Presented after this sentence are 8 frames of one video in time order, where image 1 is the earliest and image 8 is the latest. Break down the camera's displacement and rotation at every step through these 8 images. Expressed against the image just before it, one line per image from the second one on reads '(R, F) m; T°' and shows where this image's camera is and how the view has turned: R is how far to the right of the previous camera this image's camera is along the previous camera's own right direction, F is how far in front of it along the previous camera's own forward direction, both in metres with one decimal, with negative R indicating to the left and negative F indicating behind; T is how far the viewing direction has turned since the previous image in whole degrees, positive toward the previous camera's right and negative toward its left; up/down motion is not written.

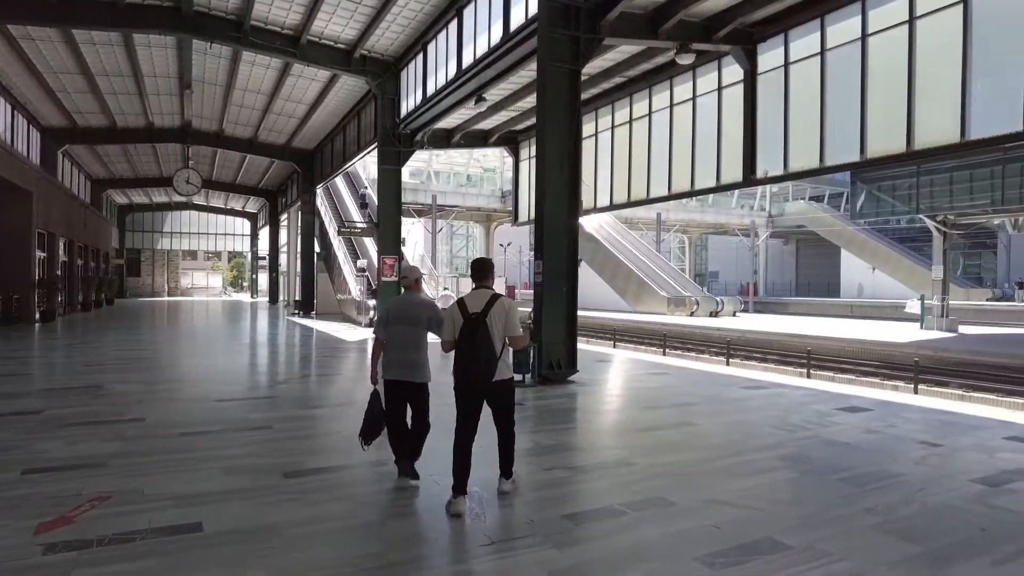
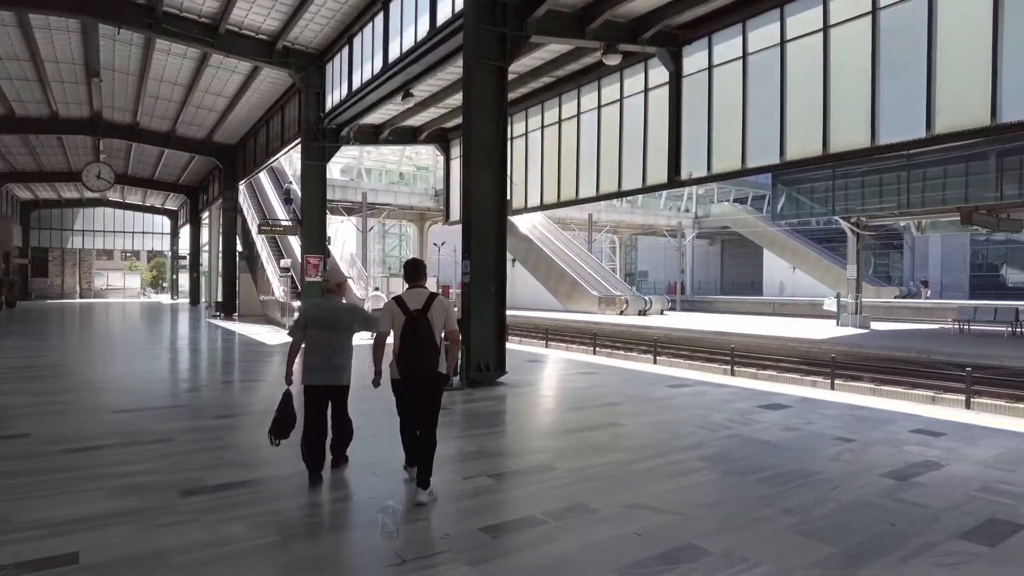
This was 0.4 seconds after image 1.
(+0.2, +0.2) m; +6°
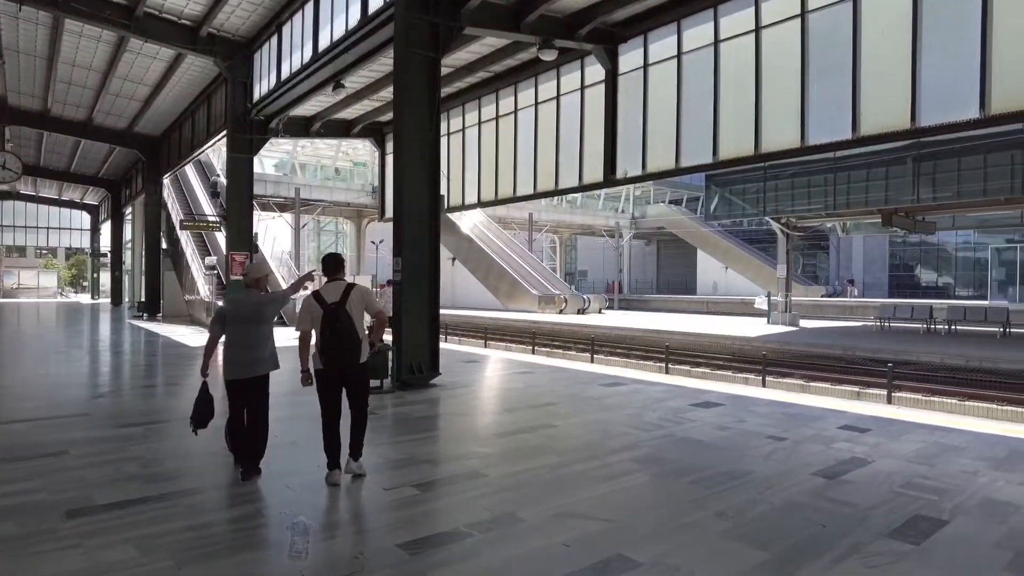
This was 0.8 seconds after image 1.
(+0.1, +0.3) m; +5°
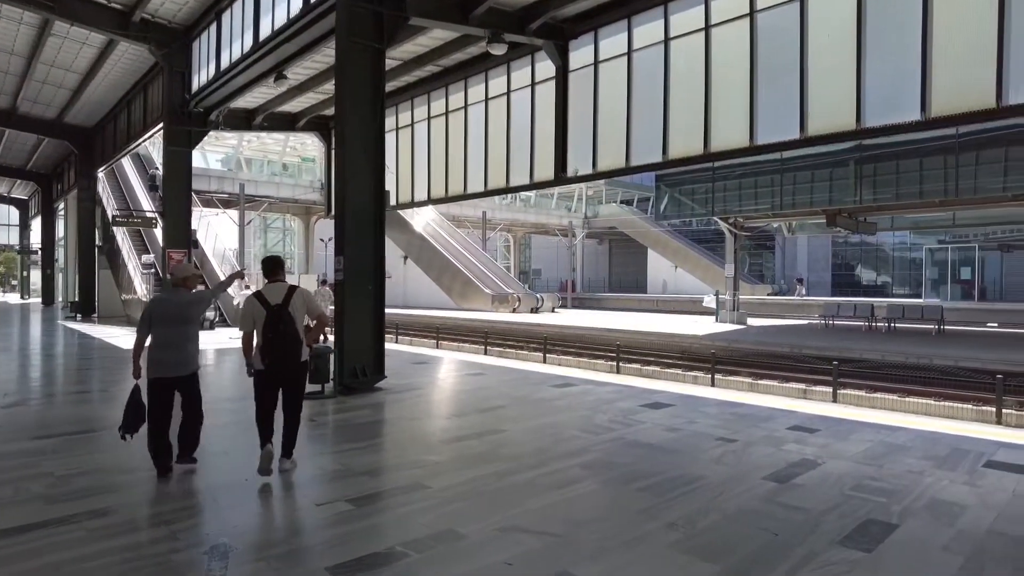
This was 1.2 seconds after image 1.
(+0.1, +0.3) m; +4°
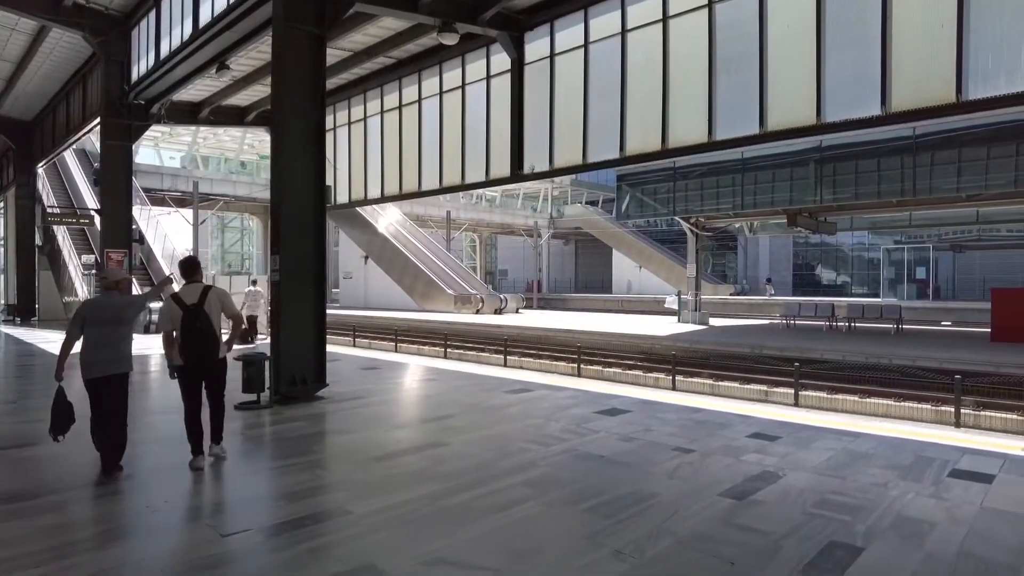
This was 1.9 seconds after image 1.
(+0.3, +0.5) m; +3°
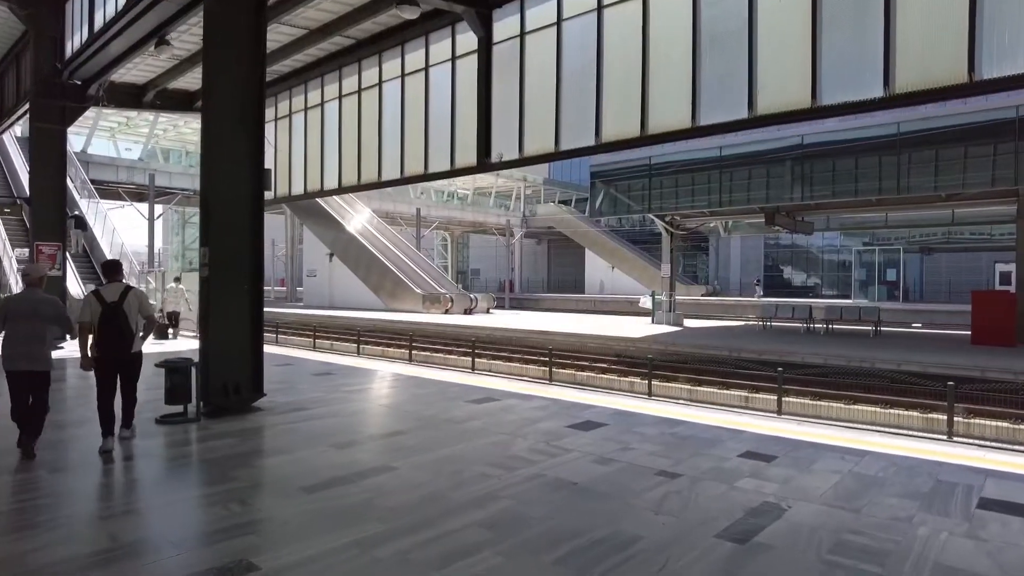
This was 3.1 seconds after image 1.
(+0.1, +1.0) m; +2°
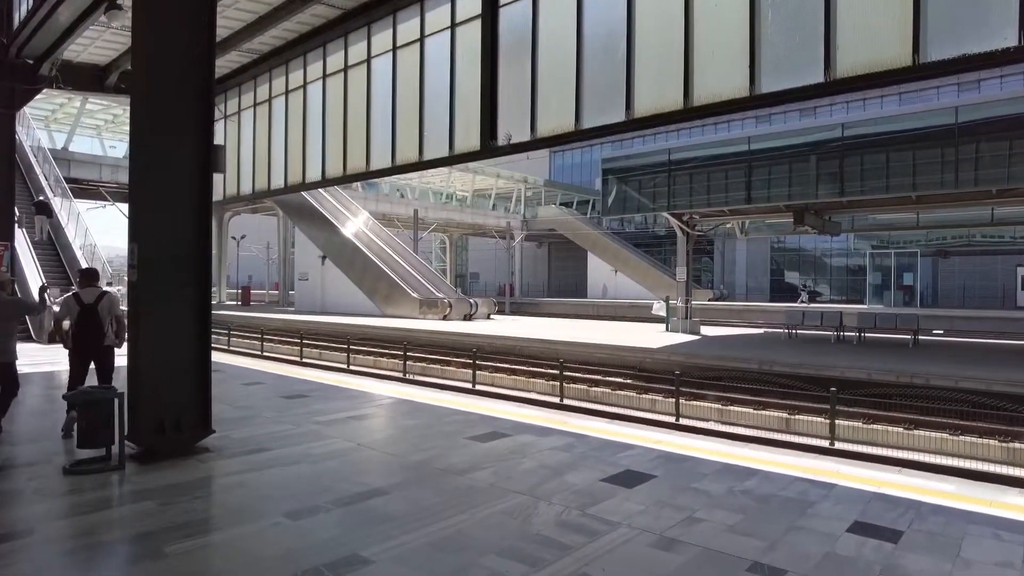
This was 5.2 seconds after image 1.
(-0.2, +1.9) m; 0°
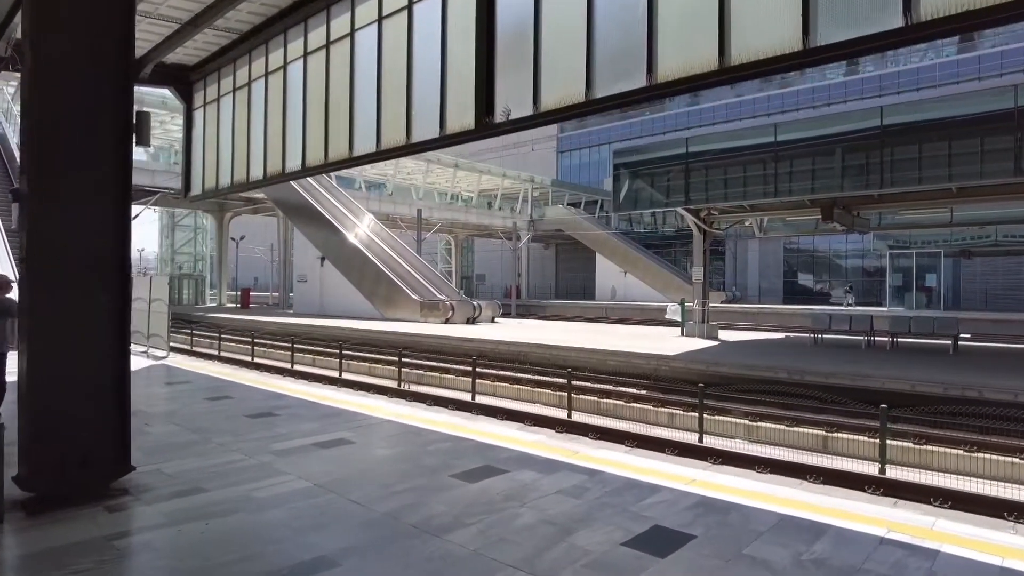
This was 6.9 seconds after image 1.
(+0.1, +1.4) m; -1°
